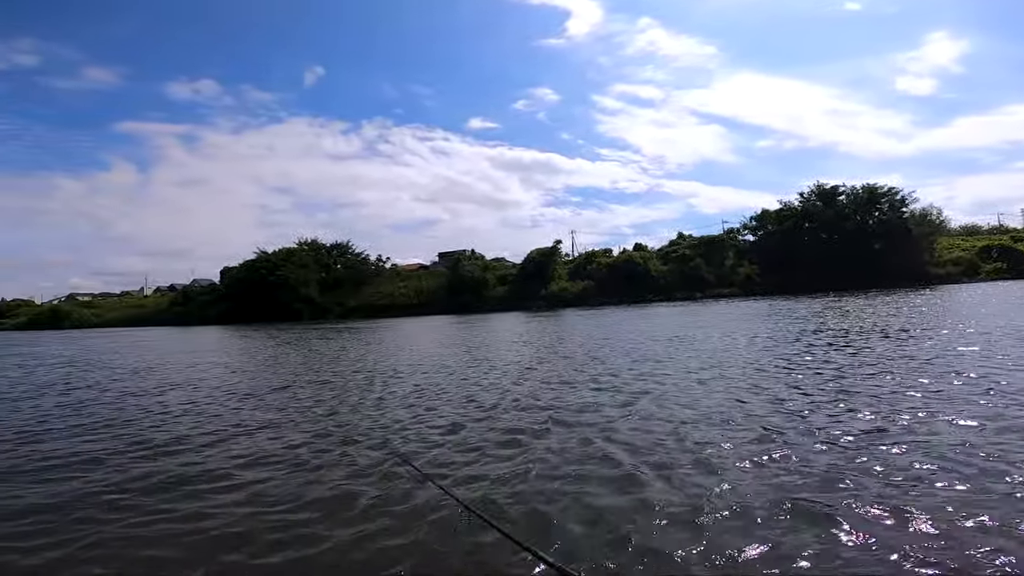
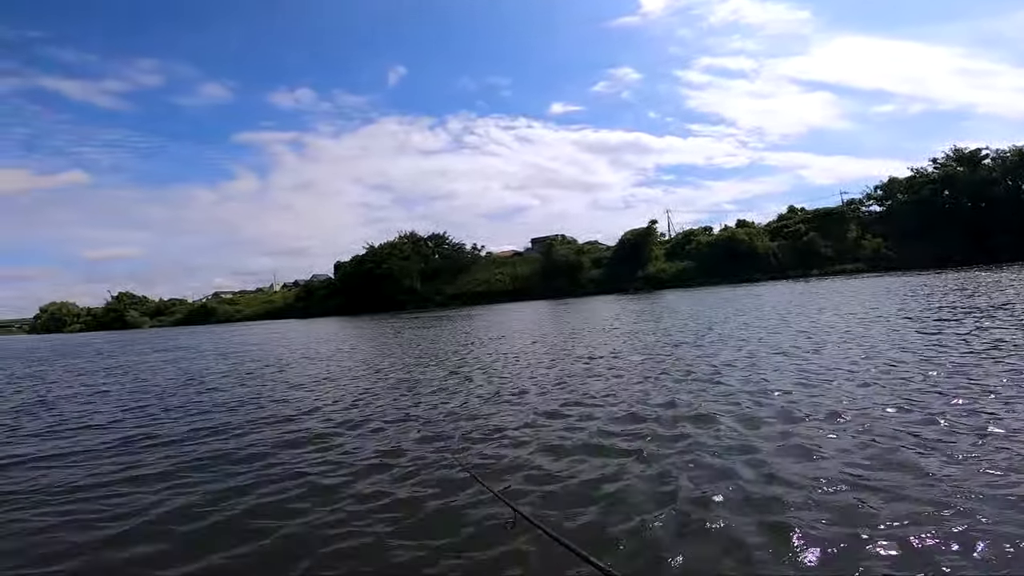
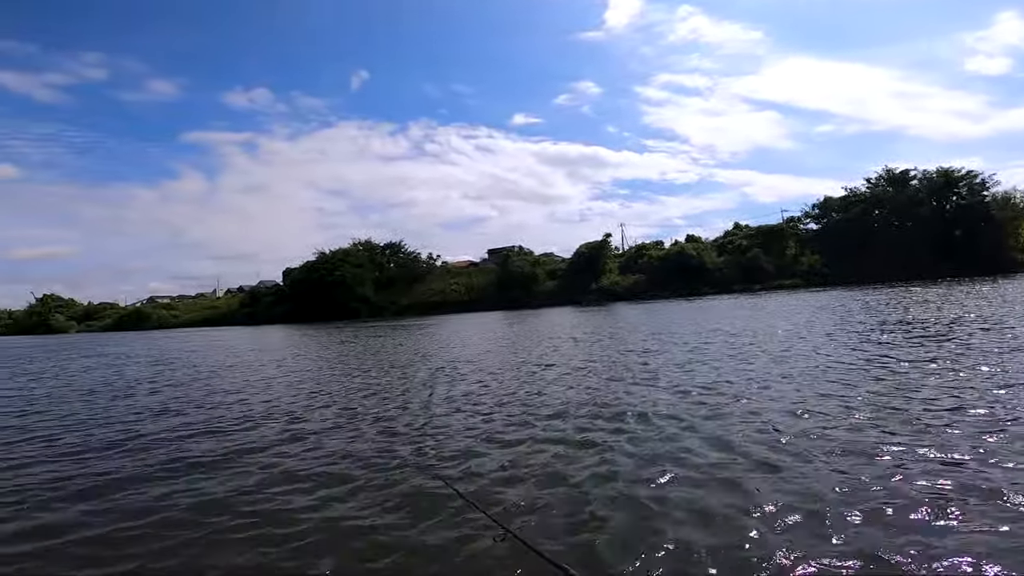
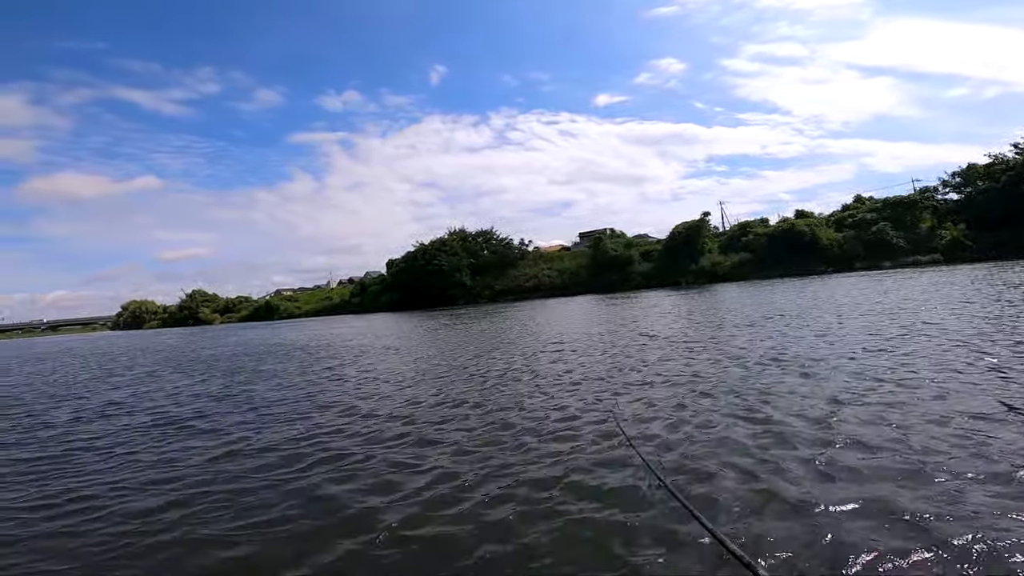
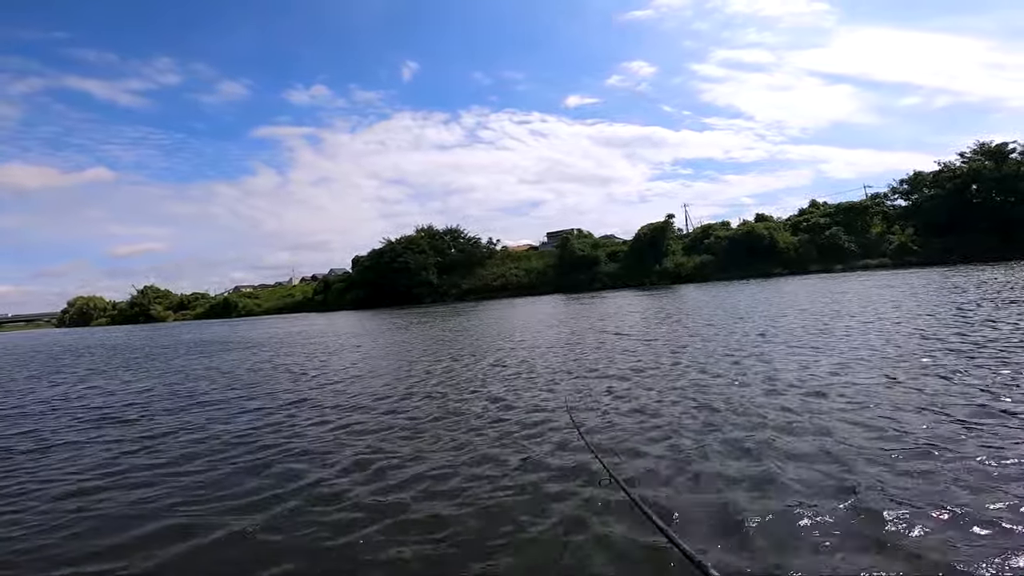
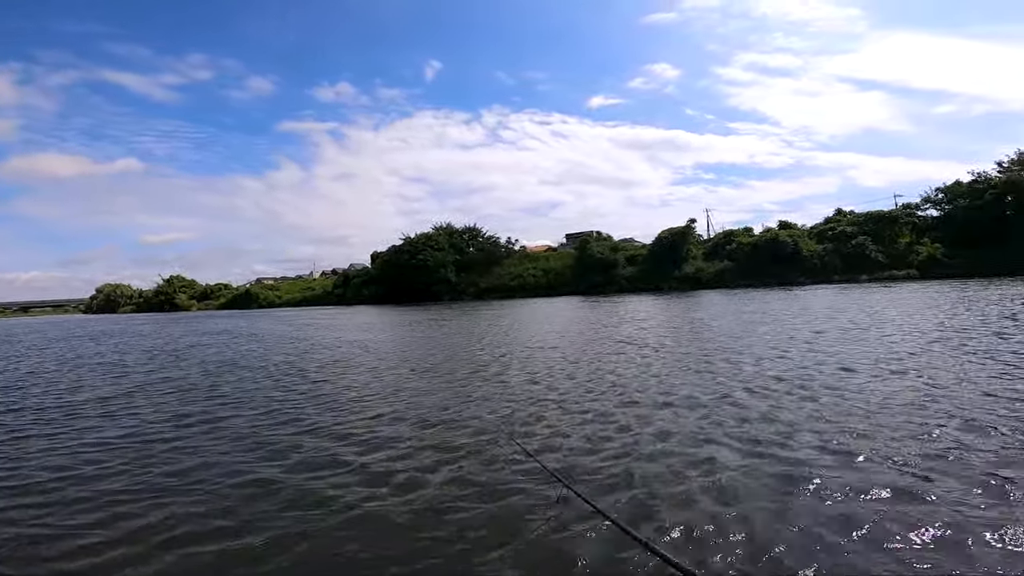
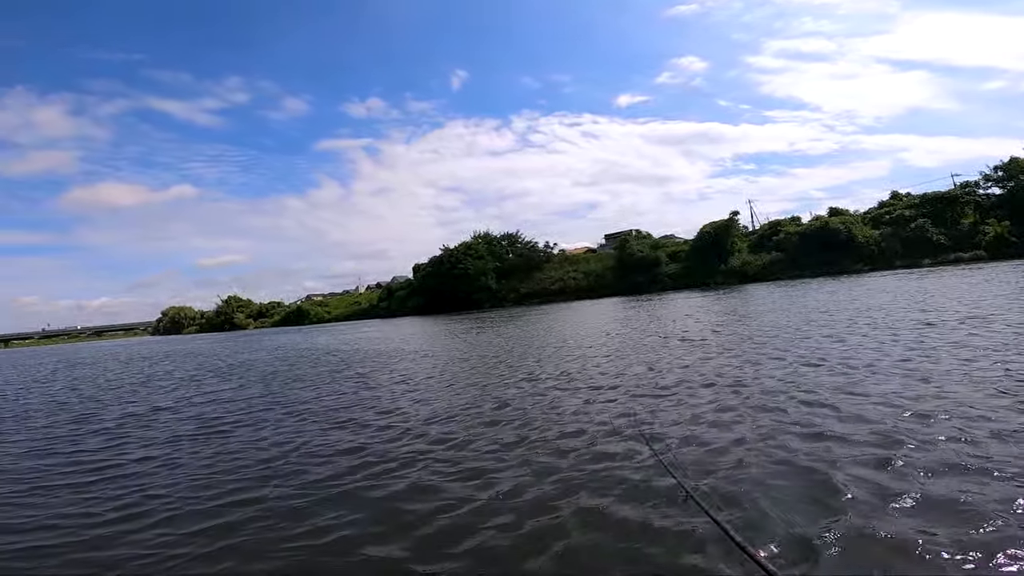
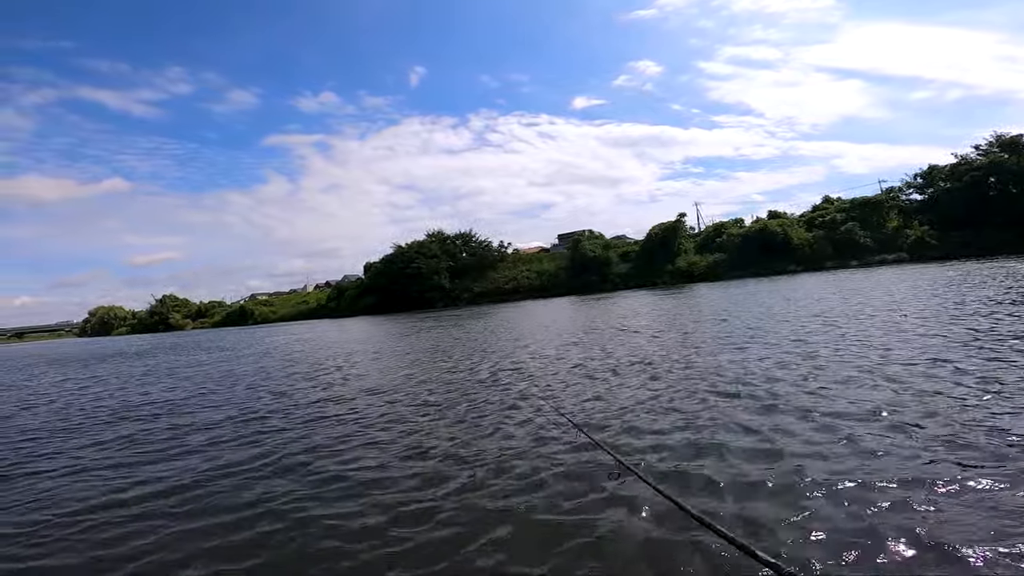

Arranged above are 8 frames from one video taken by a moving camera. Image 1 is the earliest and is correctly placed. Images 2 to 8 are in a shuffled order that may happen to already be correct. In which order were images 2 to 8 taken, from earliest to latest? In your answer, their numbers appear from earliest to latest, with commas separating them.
3, 2, 8, 5, 4, 7, 6
